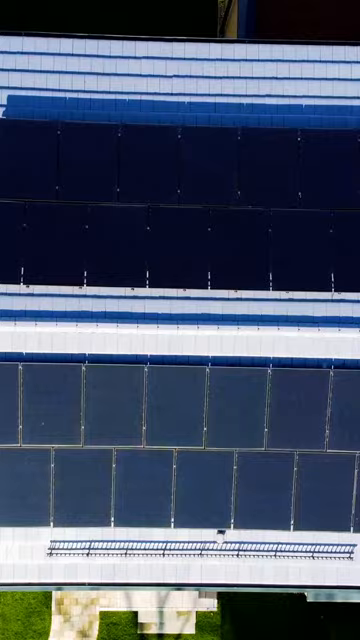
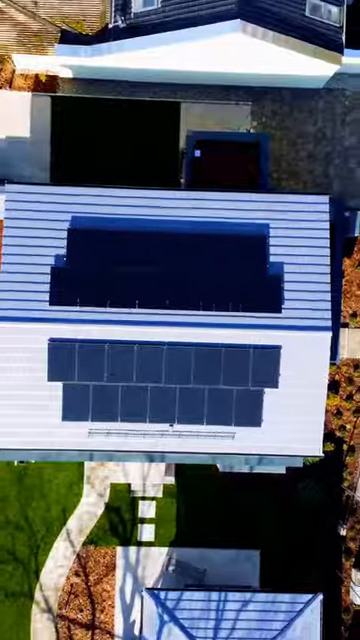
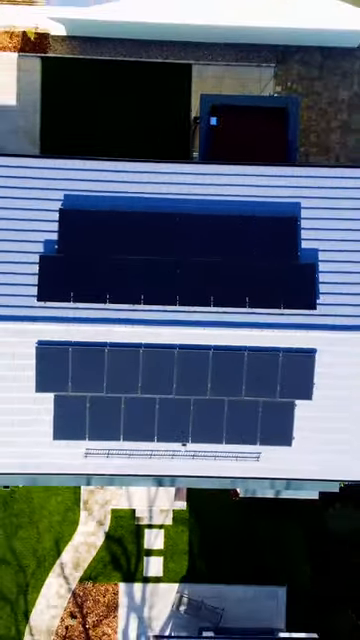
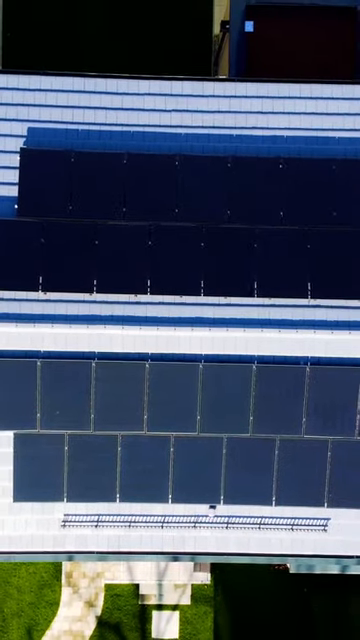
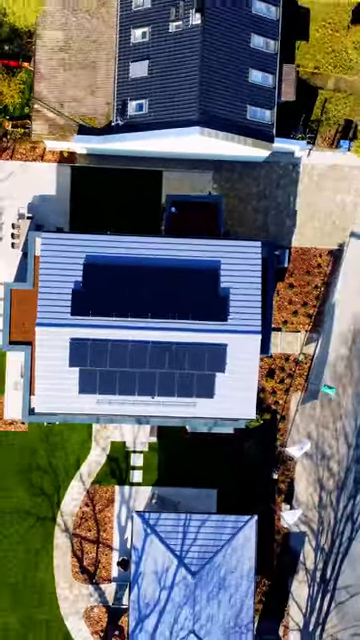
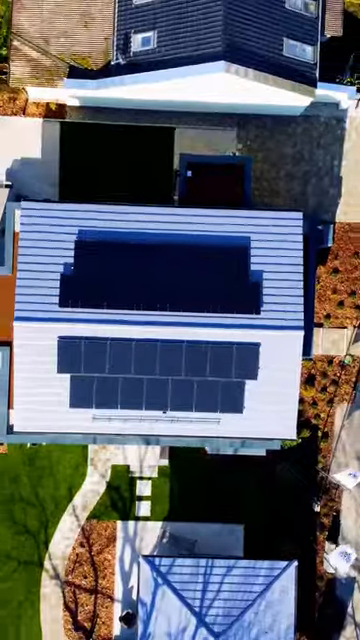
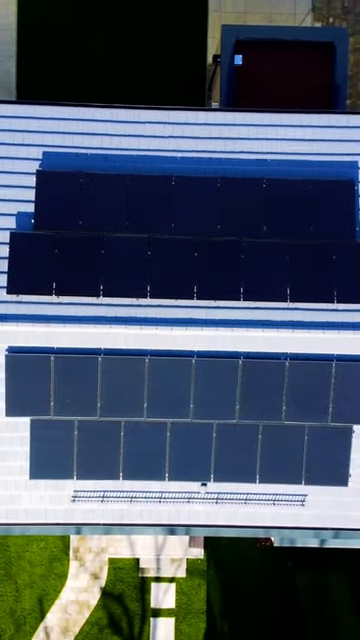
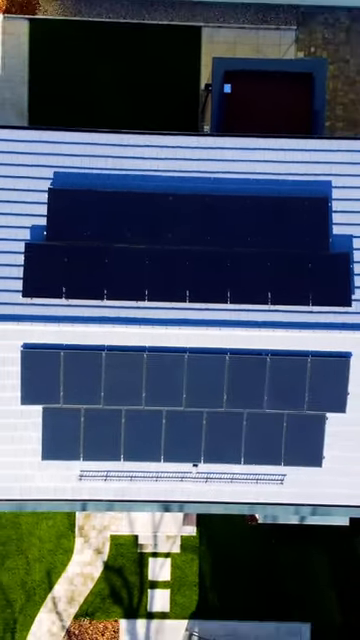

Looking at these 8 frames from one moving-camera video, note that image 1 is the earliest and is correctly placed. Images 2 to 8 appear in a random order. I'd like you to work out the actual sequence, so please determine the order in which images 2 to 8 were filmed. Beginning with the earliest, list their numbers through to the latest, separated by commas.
4, 7, 8, 3, 2, 6, 5
